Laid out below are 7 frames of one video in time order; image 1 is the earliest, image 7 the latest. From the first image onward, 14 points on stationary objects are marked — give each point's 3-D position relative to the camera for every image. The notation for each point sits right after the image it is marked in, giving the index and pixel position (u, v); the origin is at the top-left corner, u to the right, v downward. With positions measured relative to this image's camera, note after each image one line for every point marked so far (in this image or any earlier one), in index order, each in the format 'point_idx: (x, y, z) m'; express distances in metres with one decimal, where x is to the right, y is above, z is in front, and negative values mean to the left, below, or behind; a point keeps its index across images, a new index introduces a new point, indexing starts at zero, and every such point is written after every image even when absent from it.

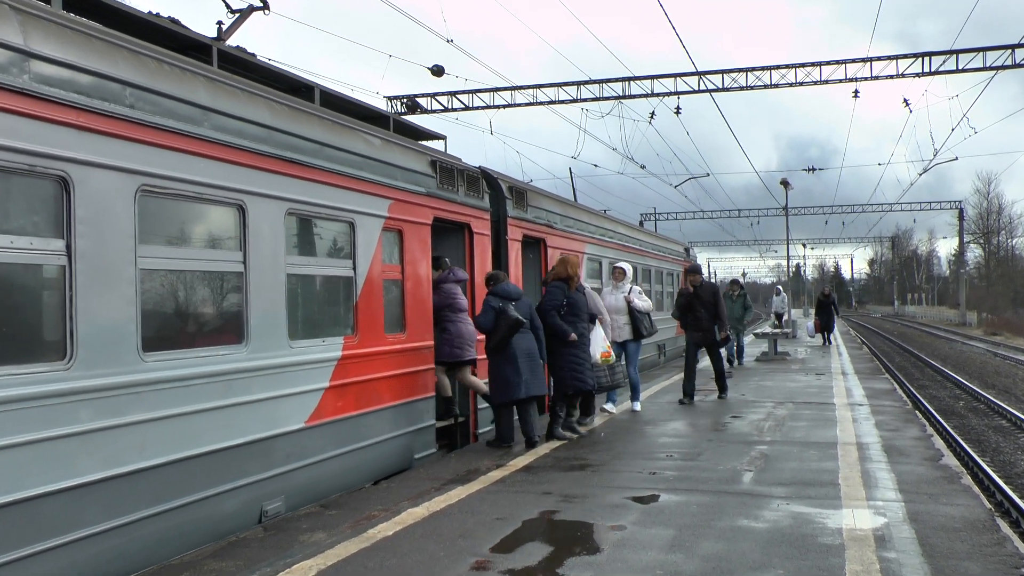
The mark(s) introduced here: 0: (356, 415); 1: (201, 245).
0: (-1.2, -1.0, +7.8) m
1: (-1.9, +0.3, +6.7) m
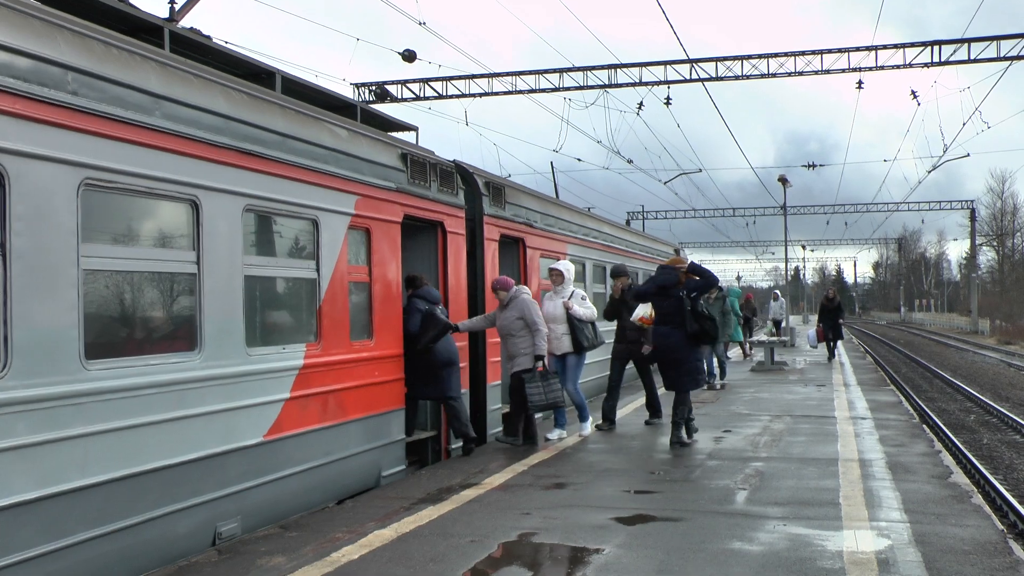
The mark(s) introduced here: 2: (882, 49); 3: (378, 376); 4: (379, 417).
0: (-1.3, -1.0, +7.2) m
1: (-2.1, +0.3, +6.2) m
2: (+6.9, +4.5, +19.4) m
3: (-1.0, -0.7, +7.9) m
4: (-1.0, -1.0, +7.9) m
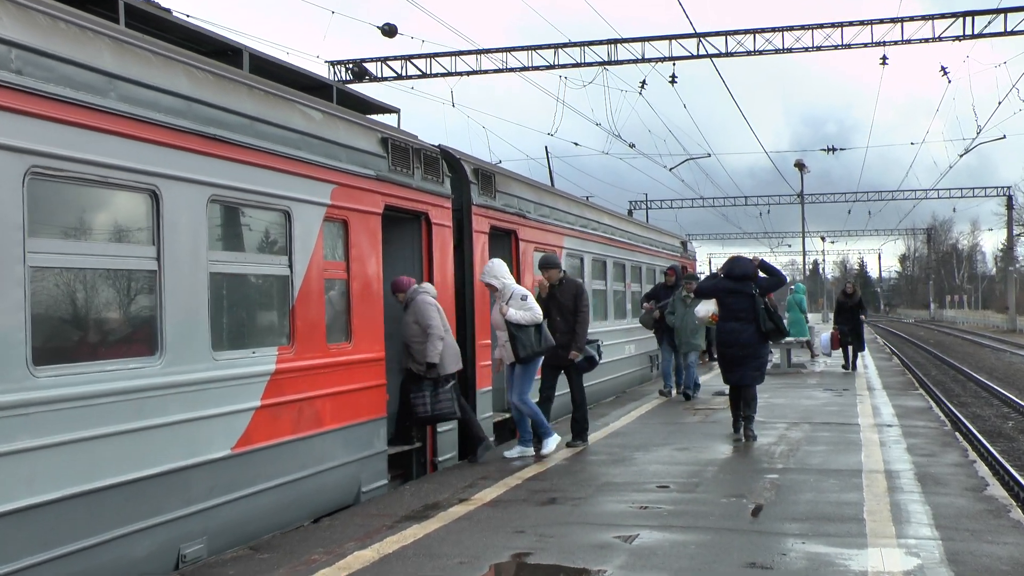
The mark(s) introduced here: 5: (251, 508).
0: (-1.4, -1.0, +6.6) m
1: (-2.2, +0.3, +5.6) m
2: (+6.9, +4.6, +18.7) m
3: (-1.1, -0.7, +7.3) m
4: (-1.1, -1.0, +7.3) m
5: (-1.6, -1.3, +6.3) m
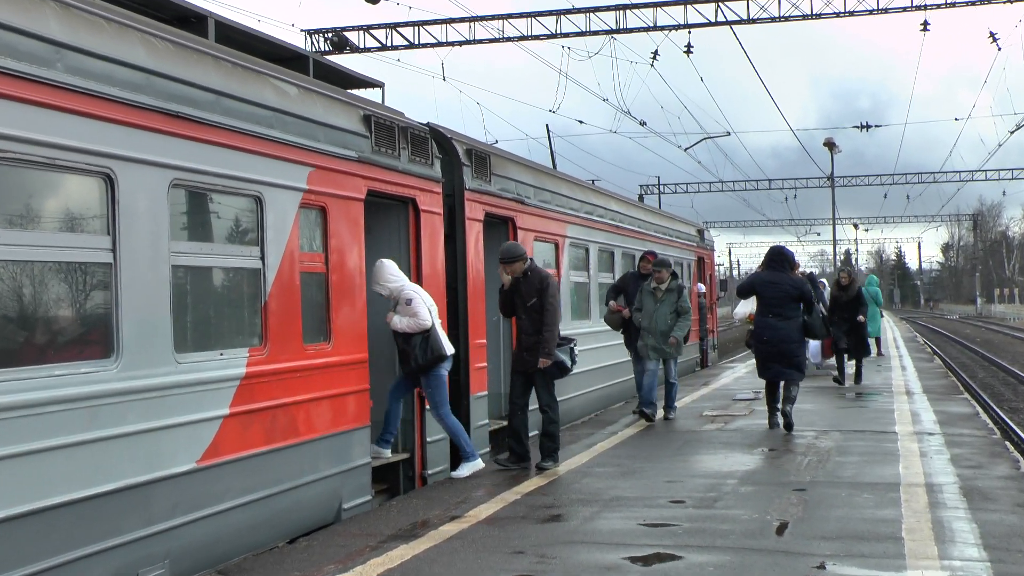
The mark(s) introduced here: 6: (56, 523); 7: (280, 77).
0: (-1.4, -0.9, +6.0) m
1: (-2.2, +0.3, +4.9) m
2: (+7.0, +4.7, +18.0) m
3: (-1.1, -0.6, +6.7) m
4: (-1.1, -0.9, +6.7) m
5: (-1.6, -1.3, +5.7) m
6: (-2.1, -1.1, +4.8) m
7: (-1.4, +1.3, +6.3) m
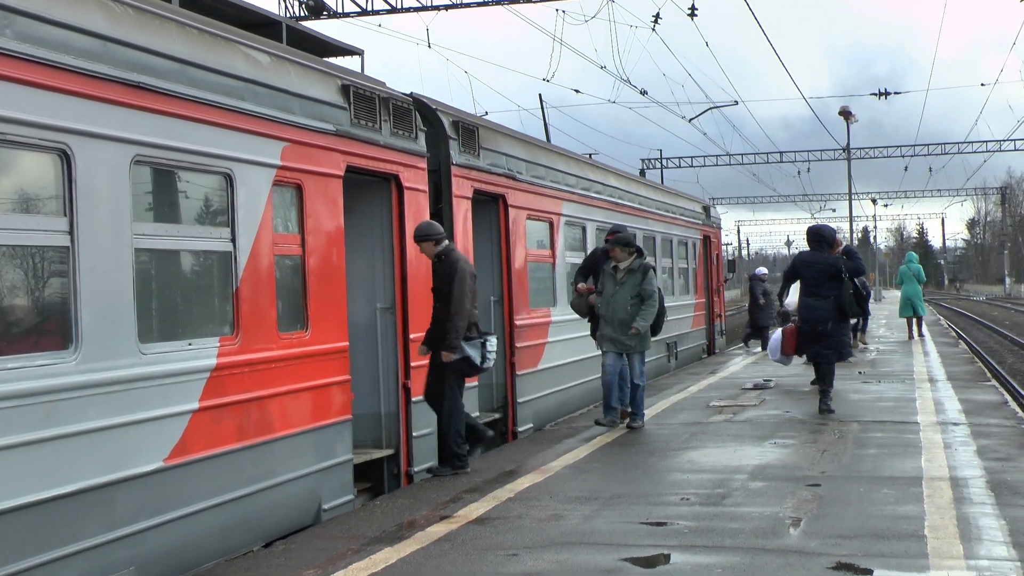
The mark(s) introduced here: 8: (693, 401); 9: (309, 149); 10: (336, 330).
0: (-1.4, -0.9, +5.6) m
1: (-2.2, +0.4, +4.5) m
2: (+7.0, +4.9, +17.5) m
3: (-1.1, -0.5, +6.3) m
4: (-1.1, -0.8, +6.2) m
5: (-1.6, -1.2, +5.3) m
6: (-2.1, -1.0, +4.4) m
7: (-1.4, +1.3, +5.9) m
8: (+1.8, -1.1, +10.7) m
9: (-1.2, +0.8, +6.2) m
10: (-1.1, -0.3, +6.5) m
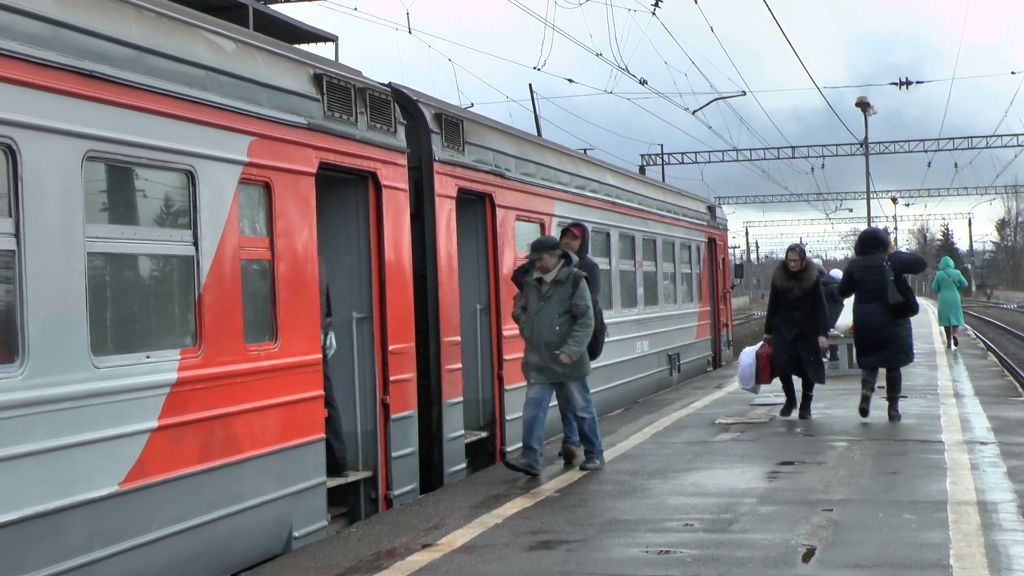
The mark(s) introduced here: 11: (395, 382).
0: (-1.5, -0.9, +5.1) m
1: (-2.3, +0.3, +4.1) m
2: (+7.0, +4.9, +17.0) m
3: (-1.2, -0.6, +5.8) m
4: (-1.2, -0.9, +5.8) m
5: (-1.7, -1.2, +4.8) m
6: (-2.2, -1.0, +4.0) m
7: (-1.5, +1.3, +5.4) m
8: (+1.8, -1.2, +10.2) m
9: (-1.2, +0.8, +5.8) m
10: (-1.1, -0.3, +6.1) m
11: (-0.7, -0.6, +6.7) m
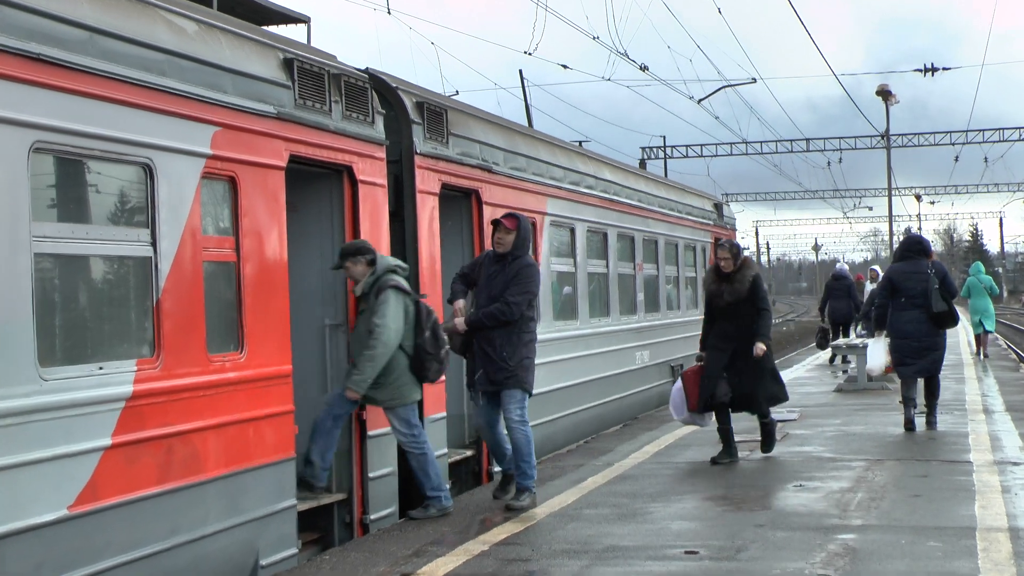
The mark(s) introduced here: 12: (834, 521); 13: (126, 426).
0: (-1.5, -0.9, +4.7) m
1: (-2.3, +0.3, +3.7) m
2: (+7.0, +4.8, +16.6) m
3: (-1.2, -0.6, +5.4) m
4: (-1.2, -0.9, +5.4) m
5: (-1.7, -1.3, +4.4) m
6: (-2.2, -1.0, +3.6) m
7: (-1.5, +1.3, +5.0) m
8: (+1.8, -1.2, +9.8) m
9: (-1.3, +0.8, +5.4) m
10: (-1.2, -0.3, +5.6) m
11: (-0.8, -0.6, +6.3) m
12: (+1.7, -1.2, +5.5) m
13: (-1.6, -0.6, +4.6) m
